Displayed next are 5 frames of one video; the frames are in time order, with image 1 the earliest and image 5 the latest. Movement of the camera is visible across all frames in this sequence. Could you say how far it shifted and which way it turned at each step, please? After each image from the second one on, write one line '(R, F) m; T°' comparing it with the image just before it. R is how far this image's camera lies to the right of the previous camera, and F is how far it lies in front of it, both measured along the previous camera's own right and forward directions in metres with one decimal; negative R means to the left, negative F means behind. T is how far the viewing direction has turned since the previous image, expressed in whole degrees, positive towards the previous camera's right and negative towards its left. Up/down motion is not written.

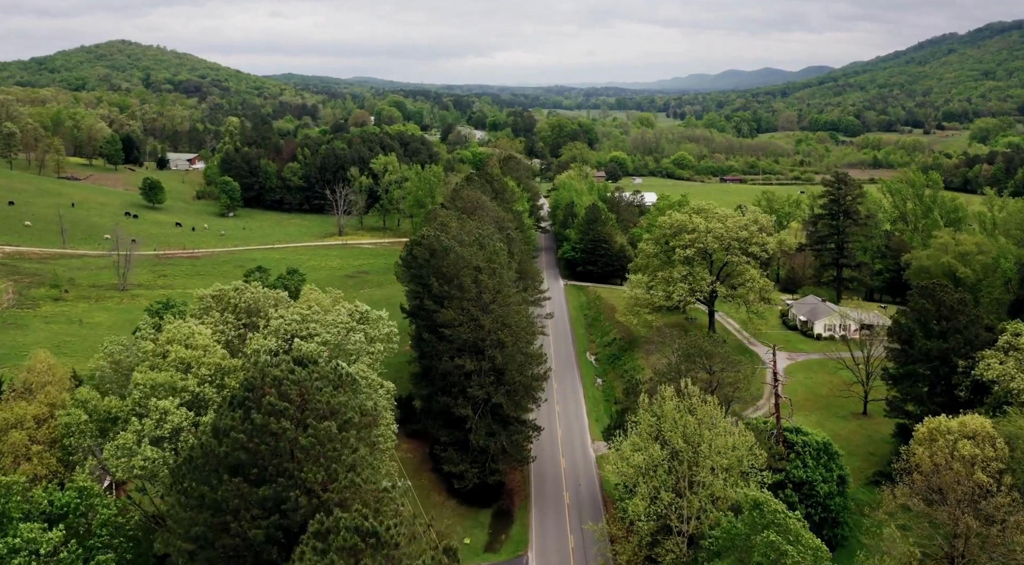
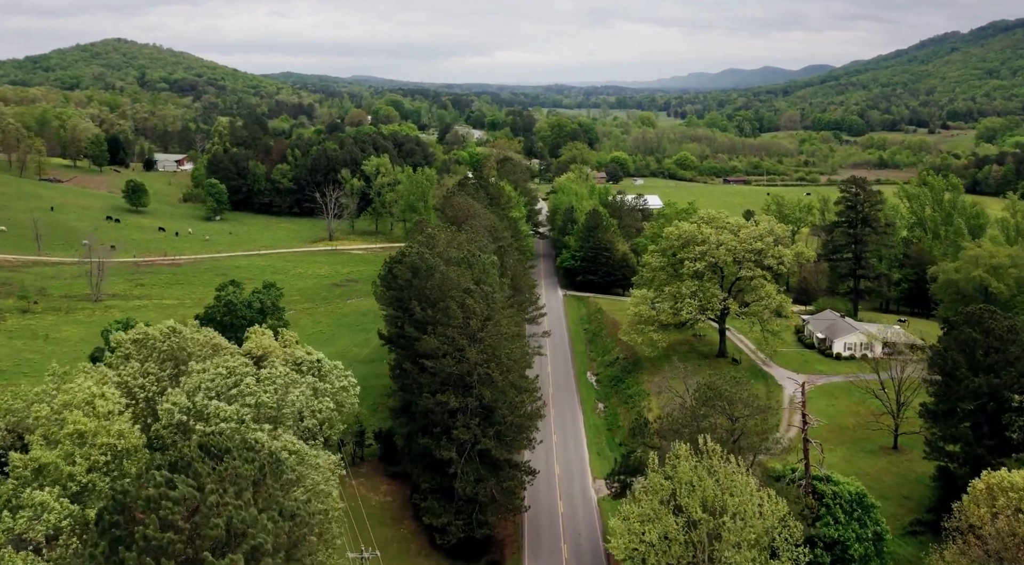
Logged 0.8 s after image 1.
(+0.4, +5.3) m; 0°
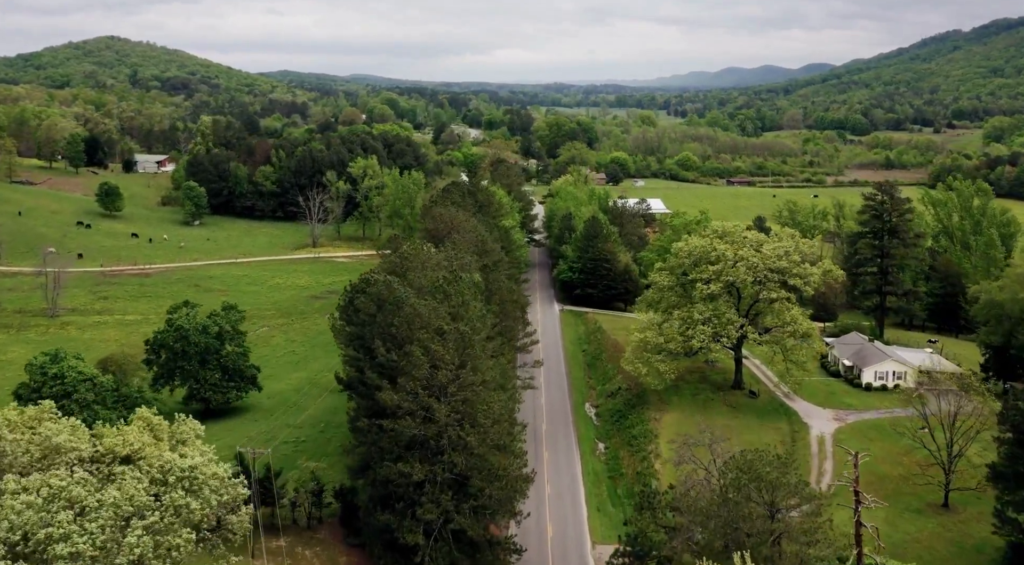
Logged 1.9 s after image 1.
(+0.7, +7.2) m; 0°
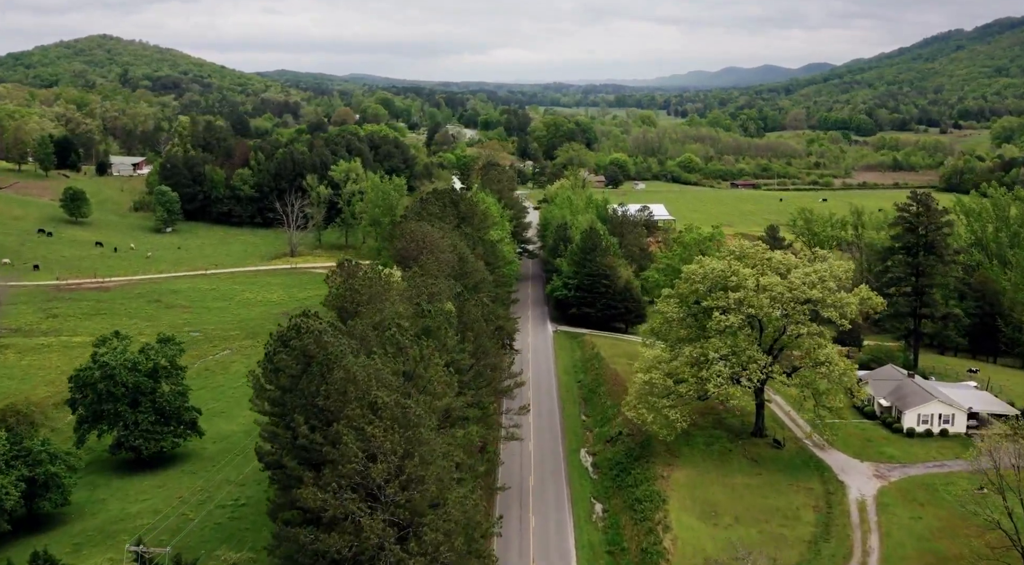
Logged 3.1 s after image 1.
(+0.9, +8.1) m; 0°
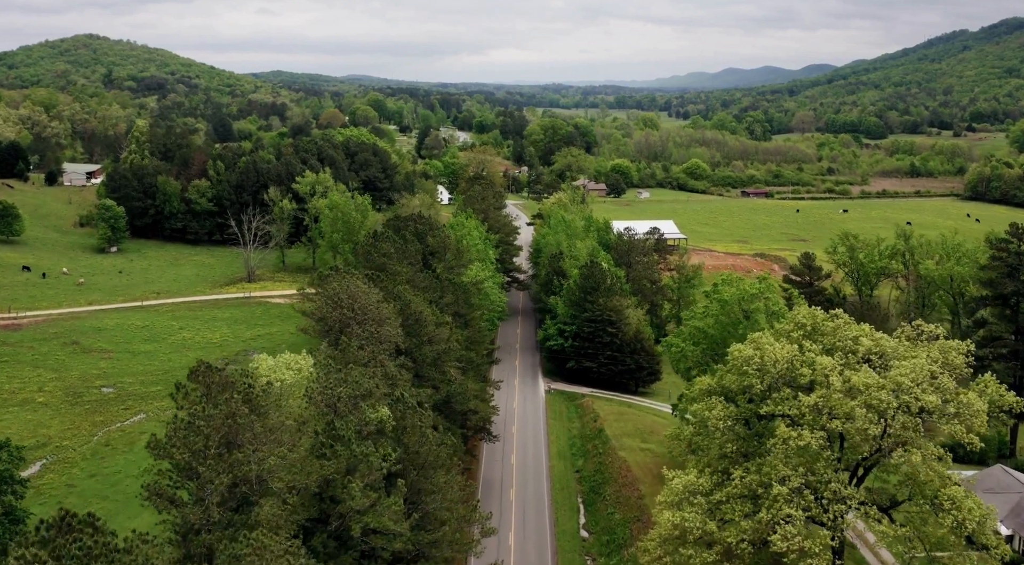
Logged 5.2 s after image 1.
(+1.1, +14.4) m; 0°
